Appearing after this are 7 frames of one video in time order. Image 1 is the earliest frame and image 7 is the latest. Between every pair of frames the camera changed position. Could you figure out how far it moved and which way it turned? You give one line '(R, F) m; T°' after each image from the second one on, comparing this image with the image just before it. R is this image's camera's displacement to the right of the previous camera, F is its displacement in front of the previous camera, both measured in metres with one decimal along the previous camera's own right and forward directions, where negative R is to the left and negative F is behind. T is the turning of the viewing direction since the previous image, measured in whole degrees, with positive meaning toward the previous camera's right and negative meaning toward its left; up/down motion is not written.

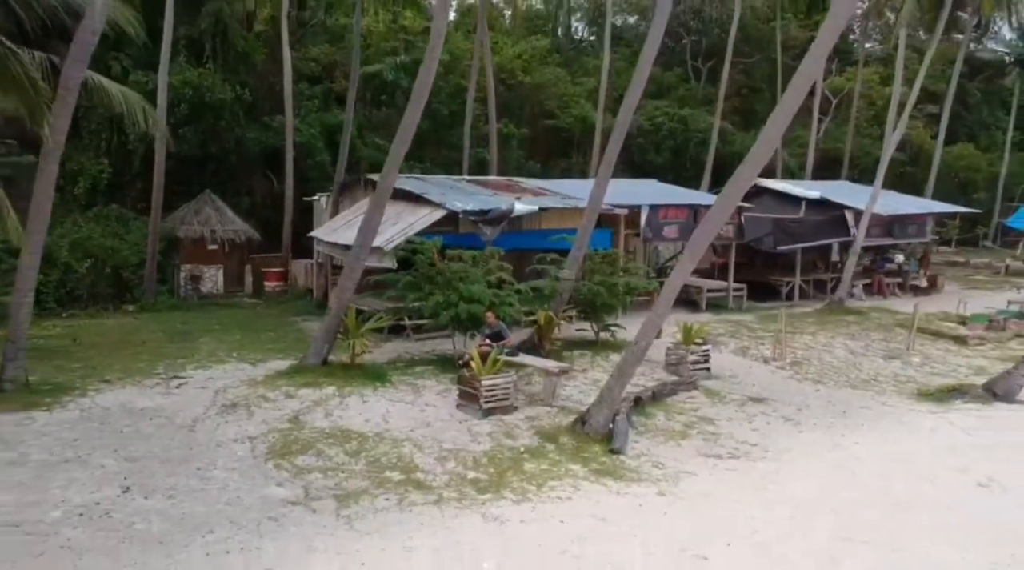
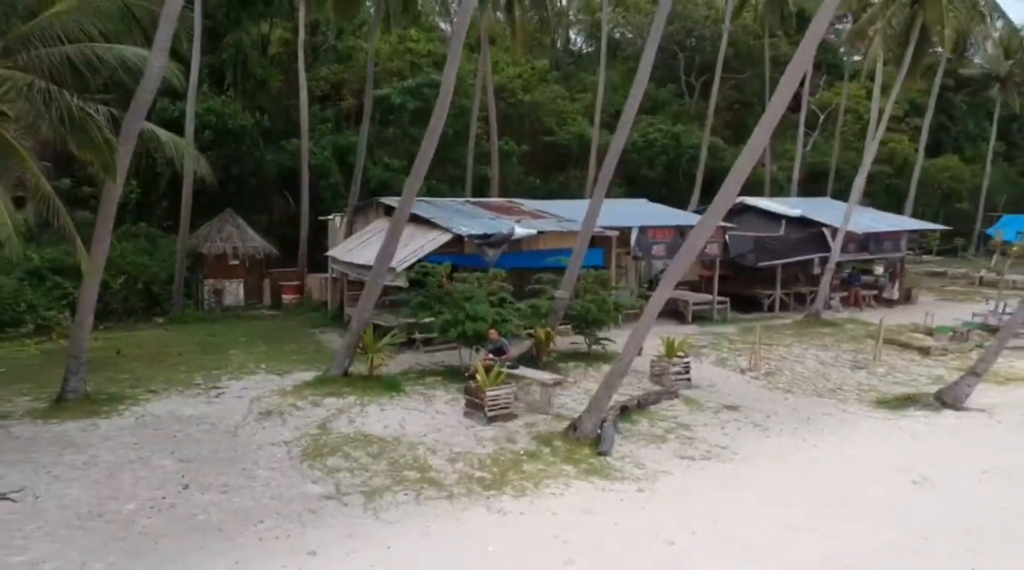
(0.0, -1.5) m; 0°
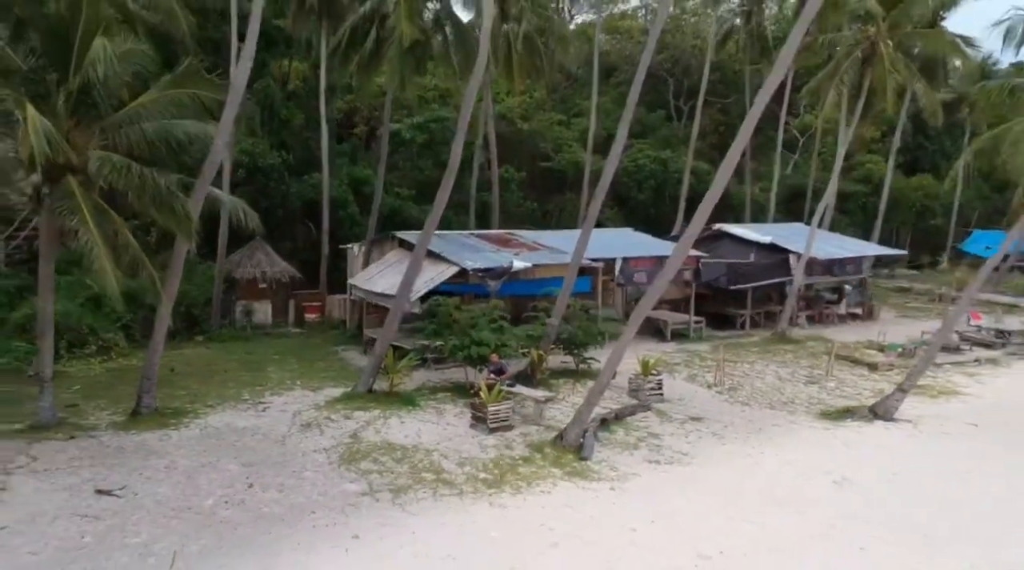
(0.0, -2.5) m; 0°
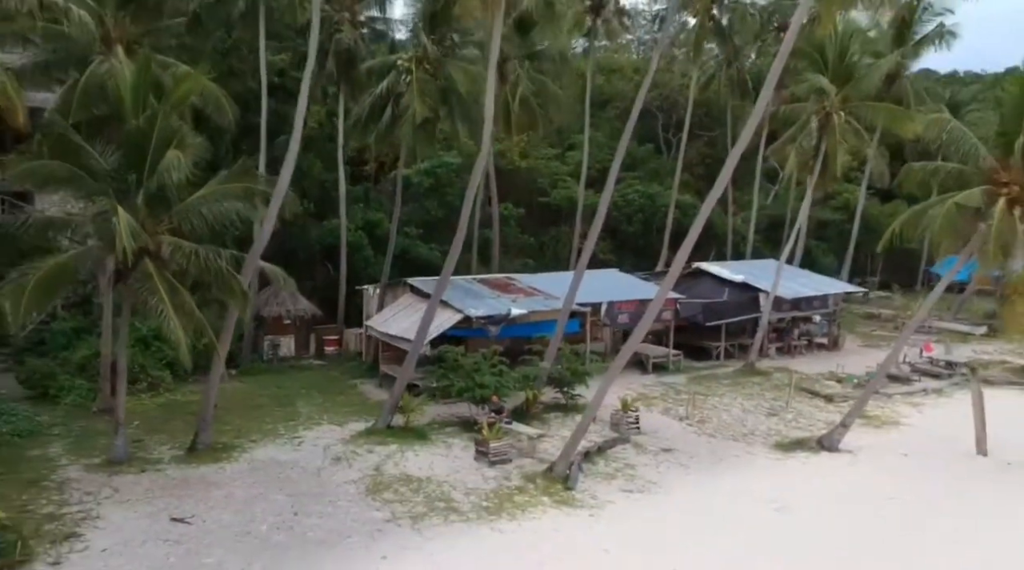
(+0.1, -2.7) m; 0°
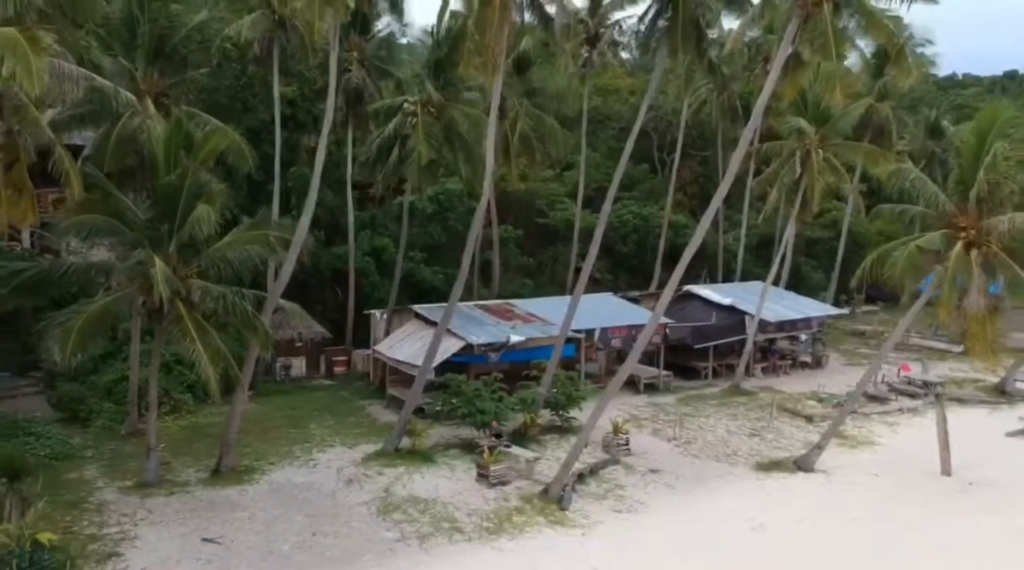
(0.0, -1.5) m; 0°
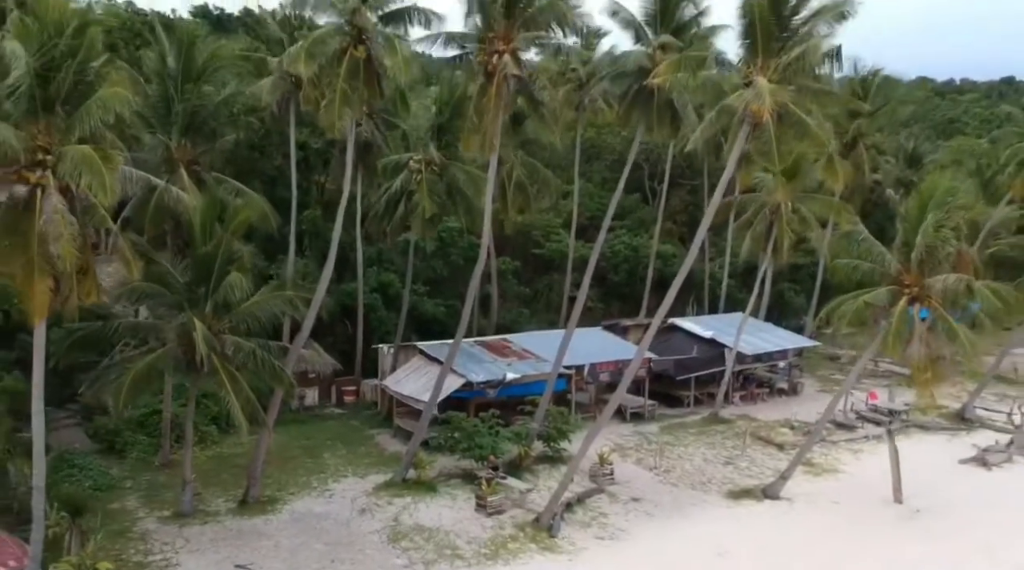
(+0.1, -2.3) m; 0°
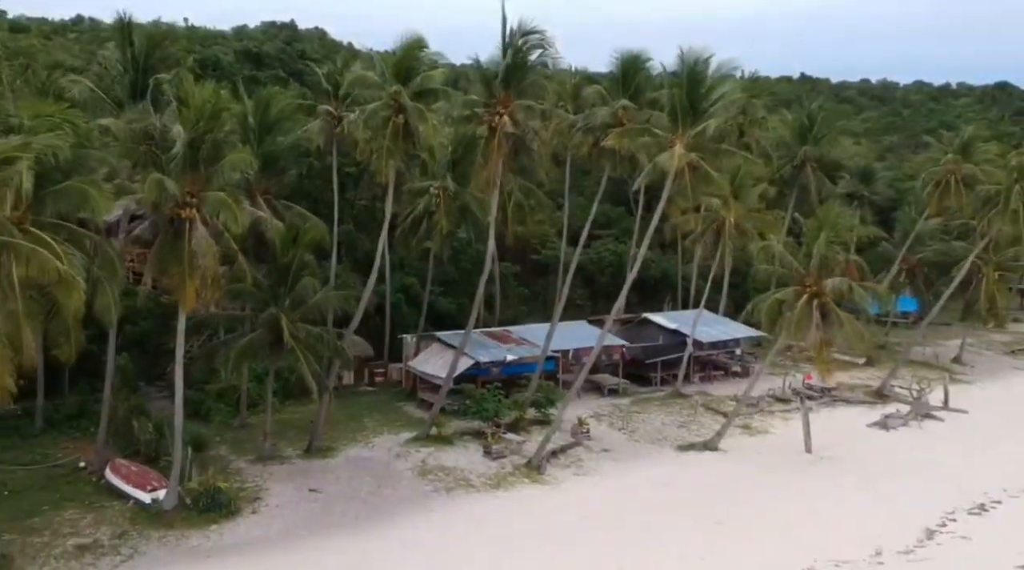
(+0.2, -6.9) m; 0°
